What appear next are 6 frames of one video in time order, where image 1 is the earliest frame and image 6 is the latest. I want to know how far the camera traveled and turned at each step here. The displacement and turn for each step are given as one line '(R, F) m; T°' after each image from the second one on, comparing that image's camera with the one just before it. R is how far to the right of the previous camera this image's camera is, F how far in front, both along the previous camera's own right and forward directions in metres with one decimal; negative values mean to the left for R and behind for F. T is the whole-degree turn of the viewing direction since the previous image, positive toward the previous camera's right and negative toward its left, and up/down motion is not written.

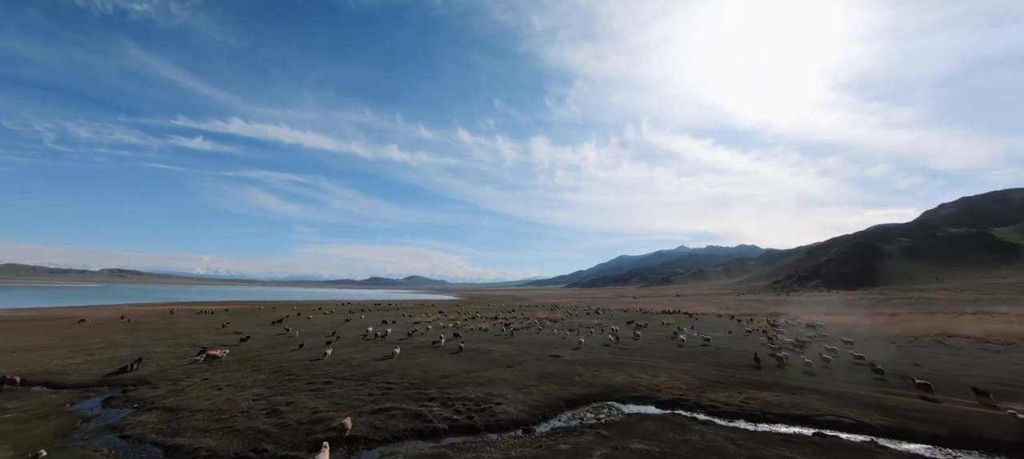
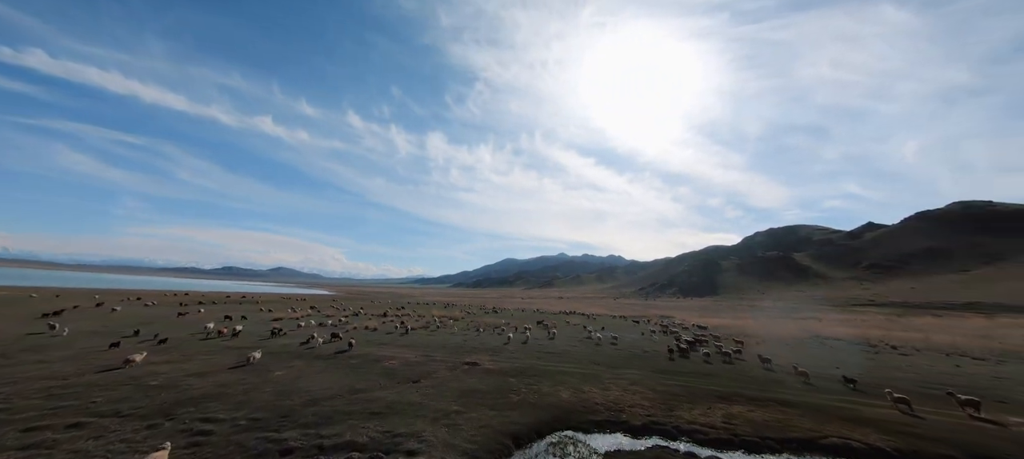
(-1.5, +6.6) m; +17°
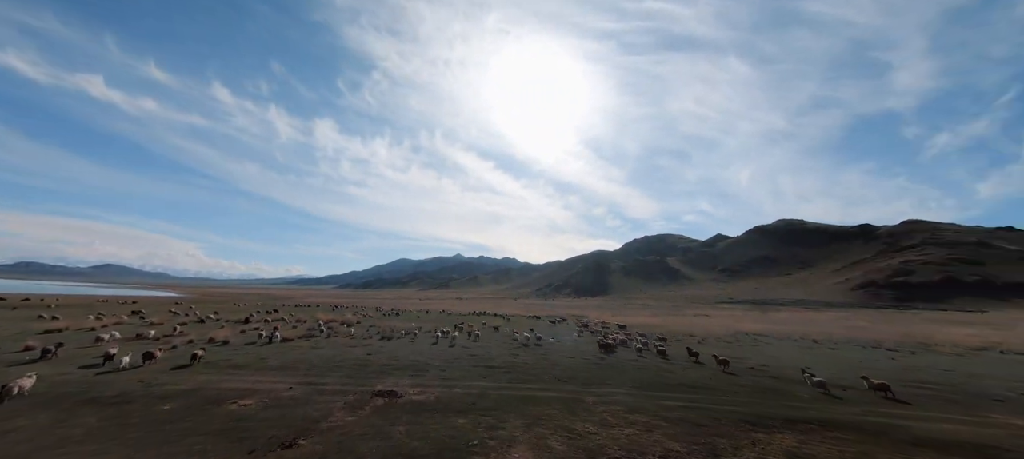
(-2.0, +7.2) m; +16°
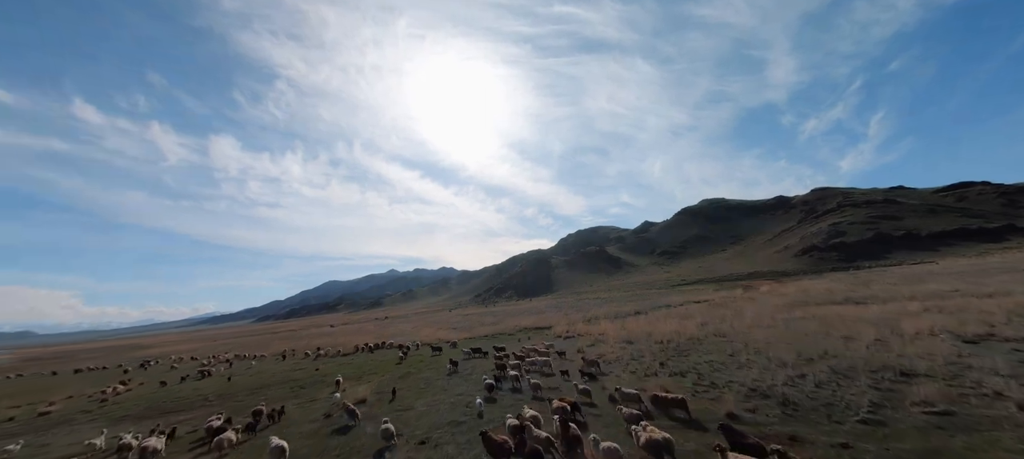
(+2.8, +25.0) m; +11°
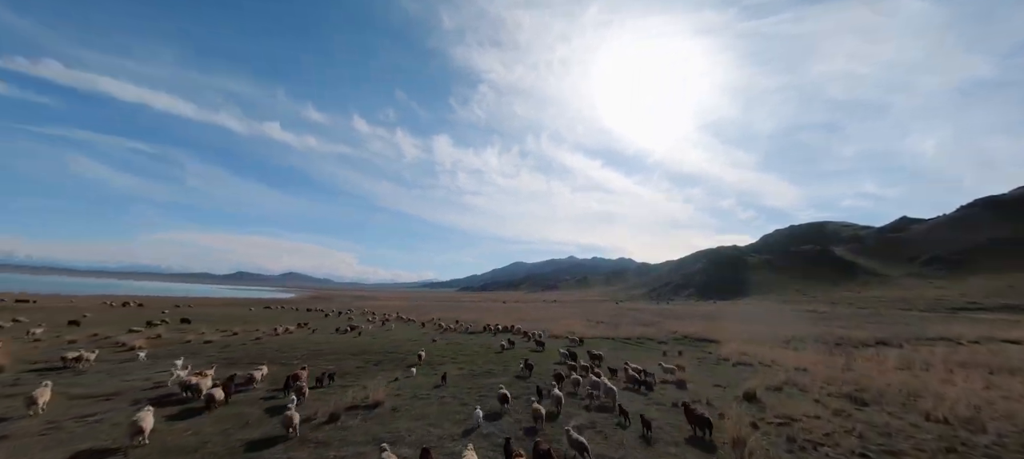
(+2.5, +7.5) m; -27°
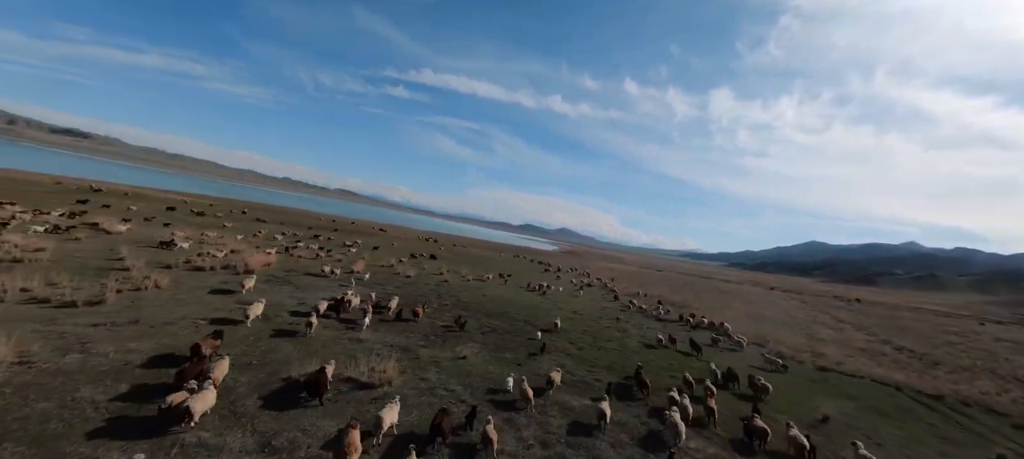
(+4.1, +5.6) m; -38°
